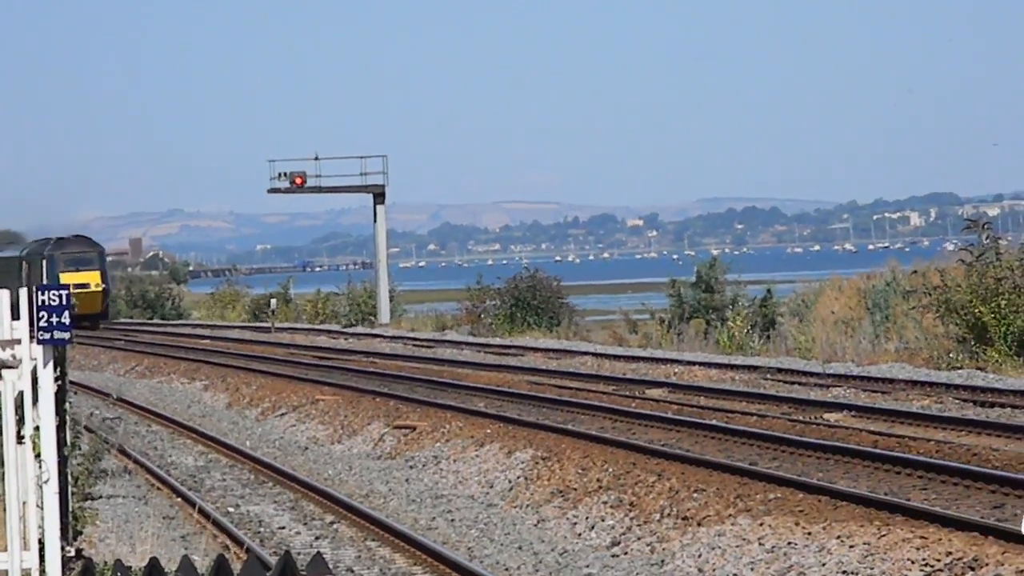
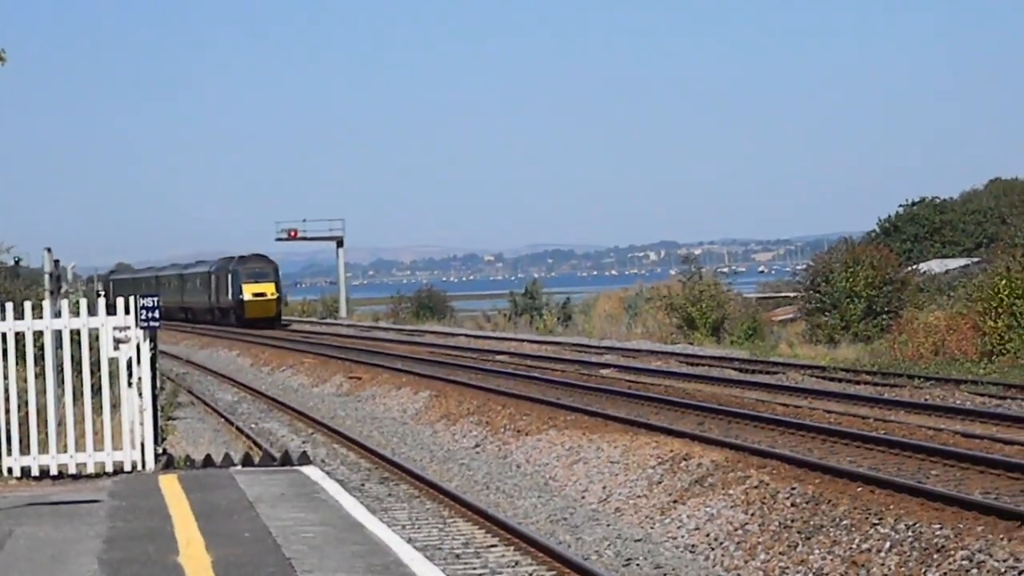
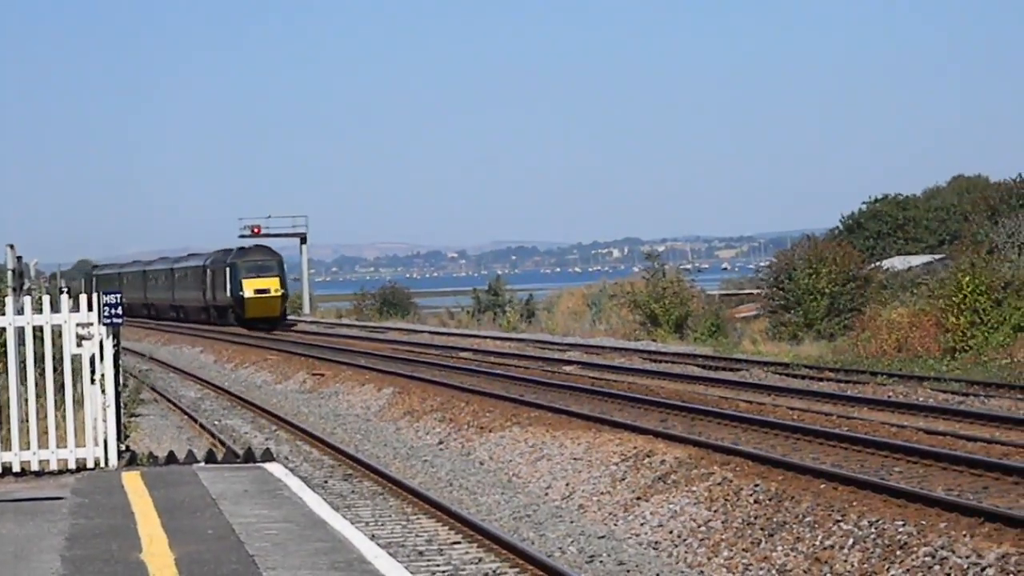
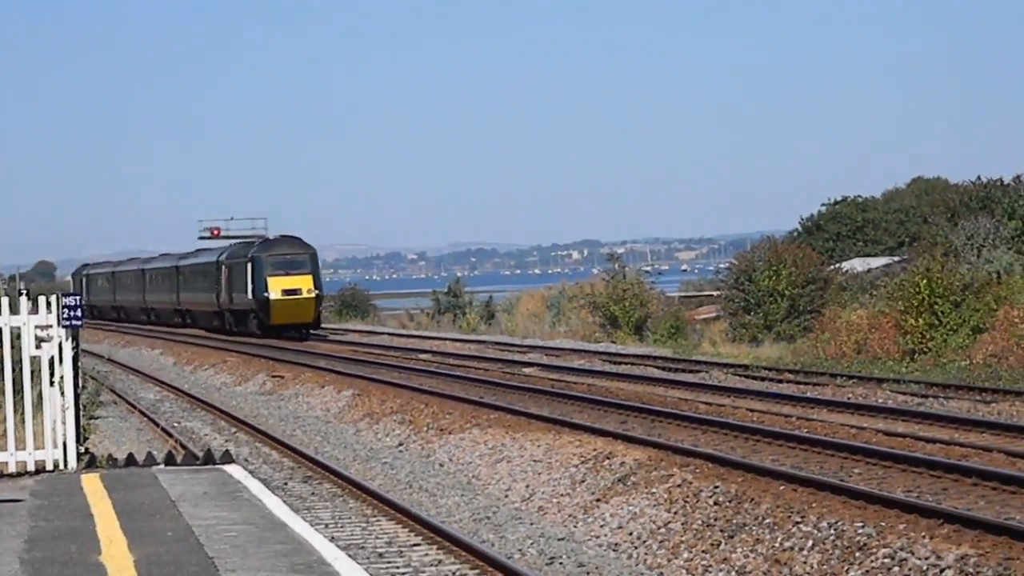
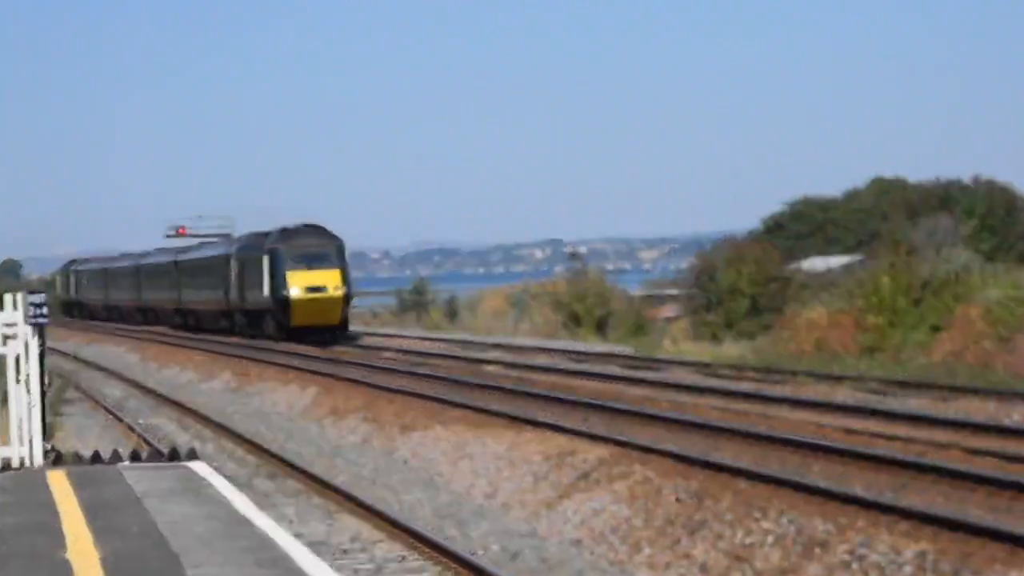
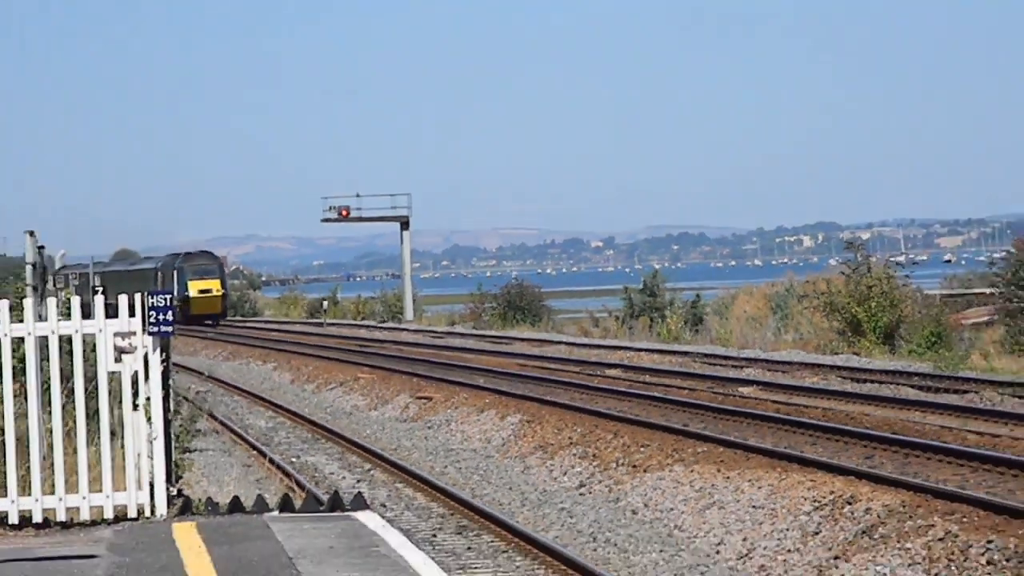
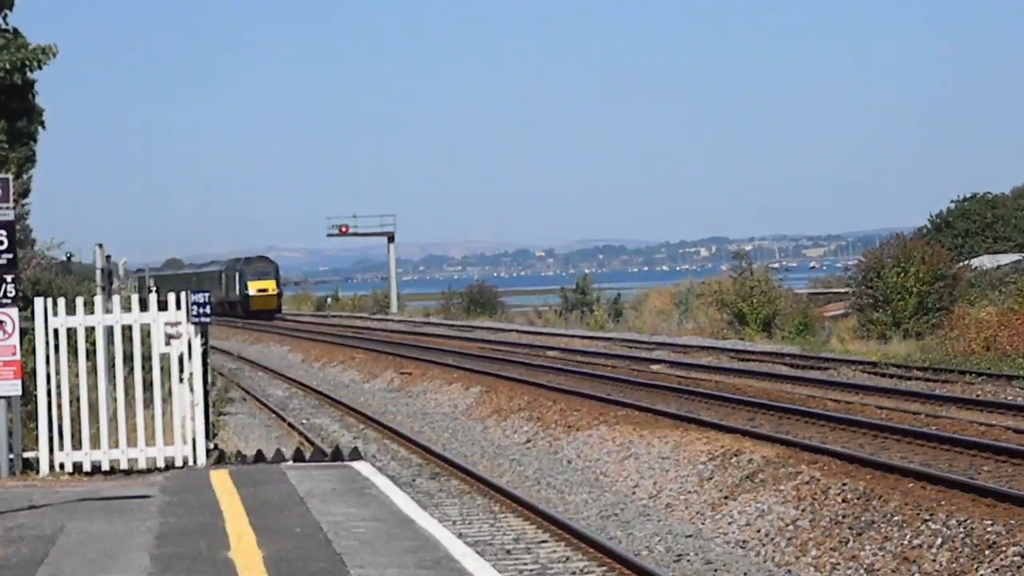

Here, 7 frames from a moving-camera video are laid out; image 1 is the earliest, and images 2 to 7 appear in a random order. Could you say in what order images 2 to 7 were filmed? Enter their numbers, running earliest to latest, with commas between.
6, 7, 2, 3, 4, 5
